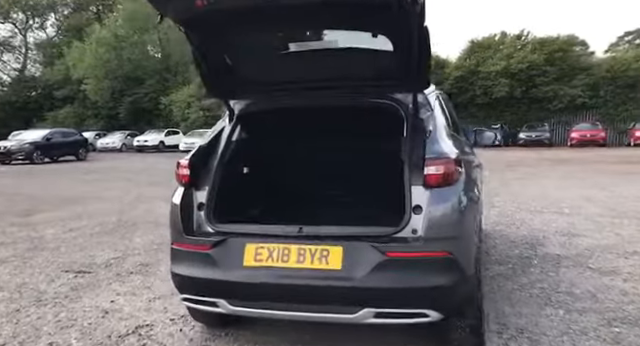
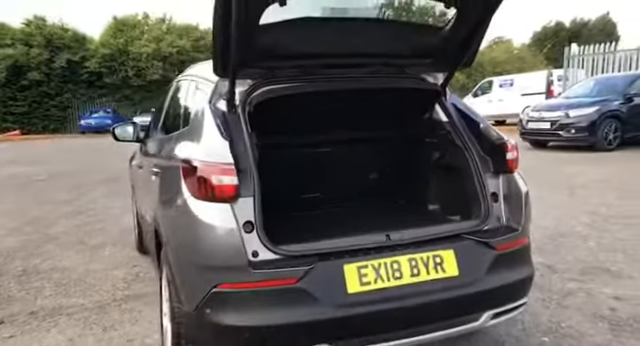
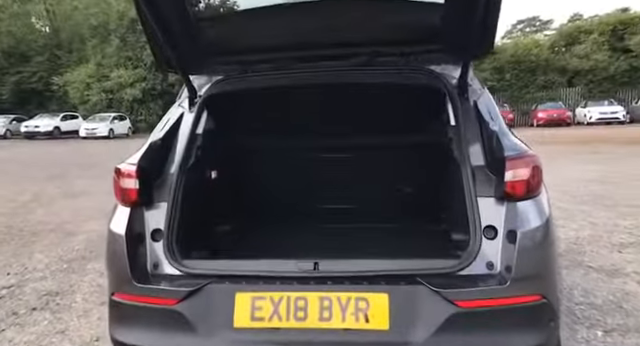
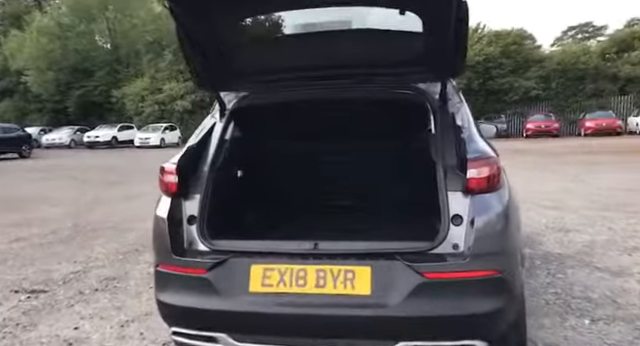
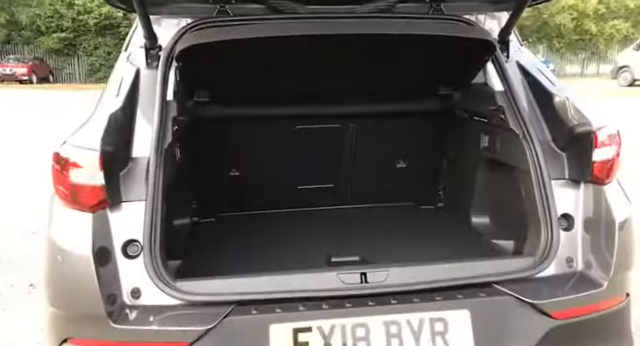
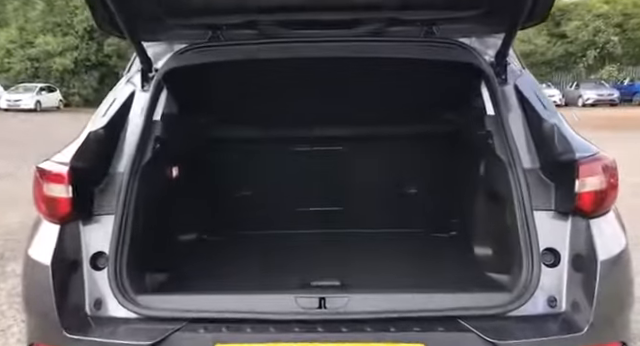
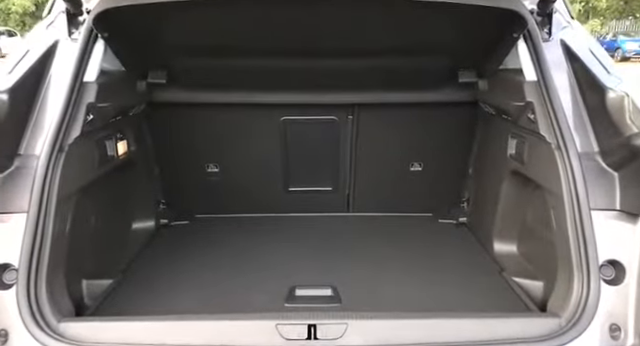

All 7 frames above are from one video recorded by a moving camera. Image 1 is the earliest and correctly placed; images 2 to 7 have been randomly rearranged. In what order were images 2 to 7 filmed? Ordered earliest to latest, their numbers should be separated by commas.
4, 3, 6, 7, 5, 2
